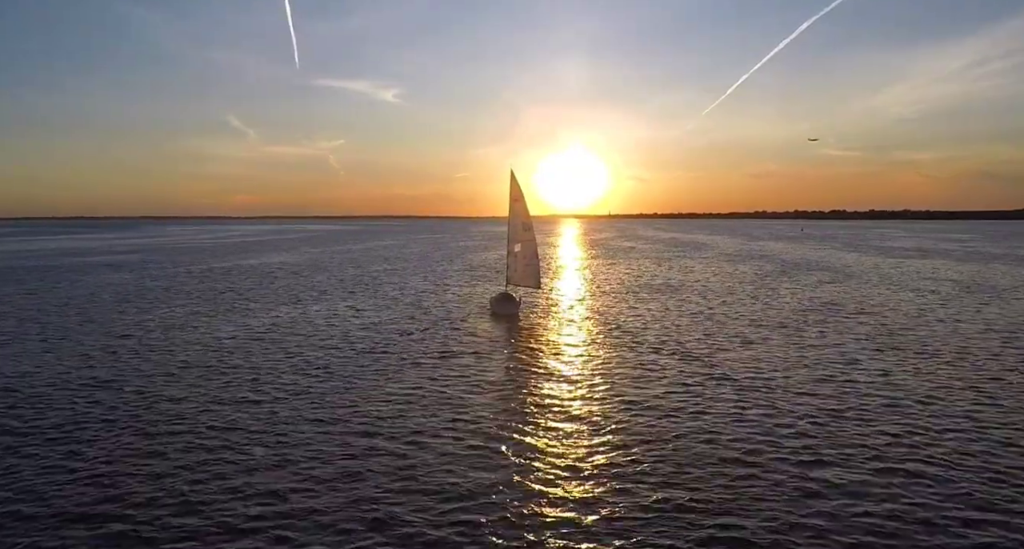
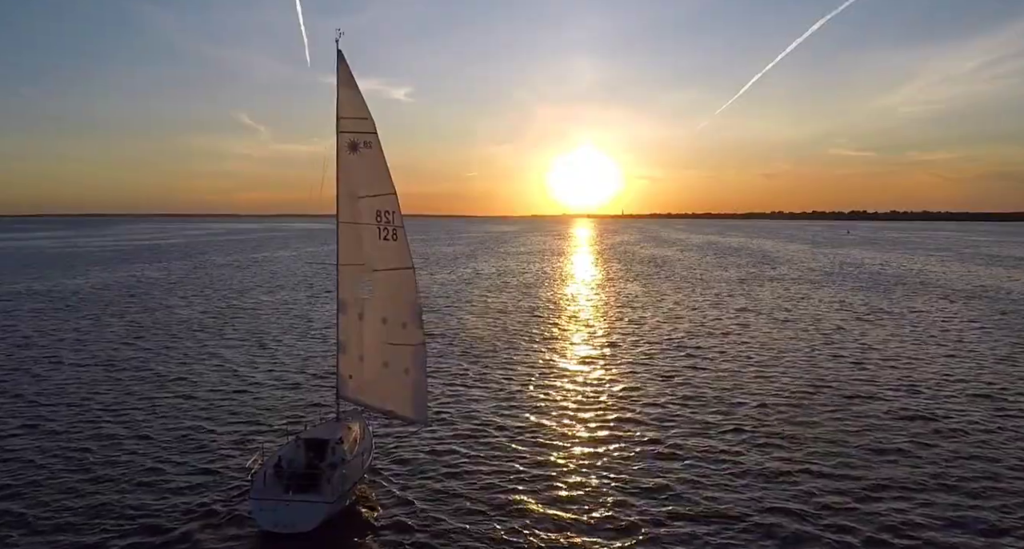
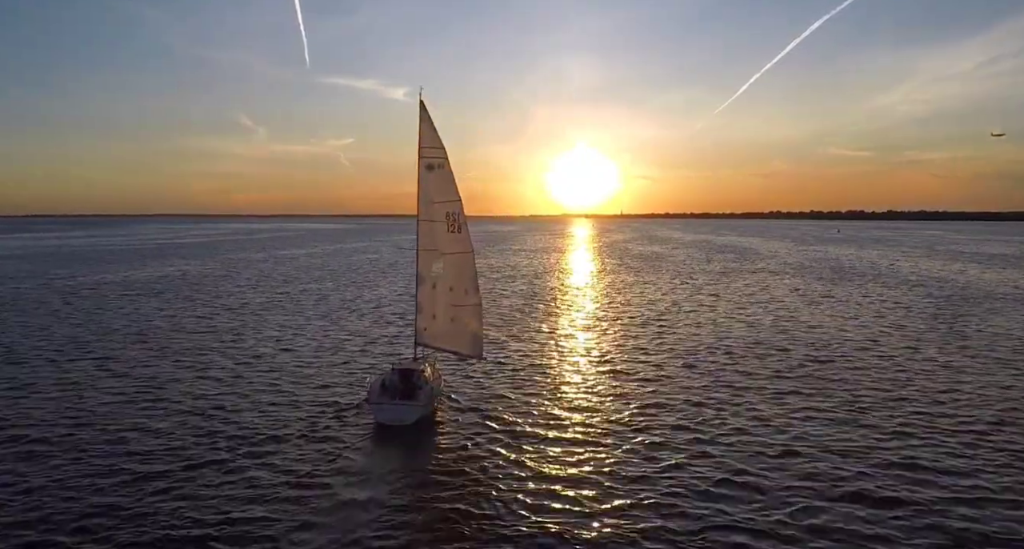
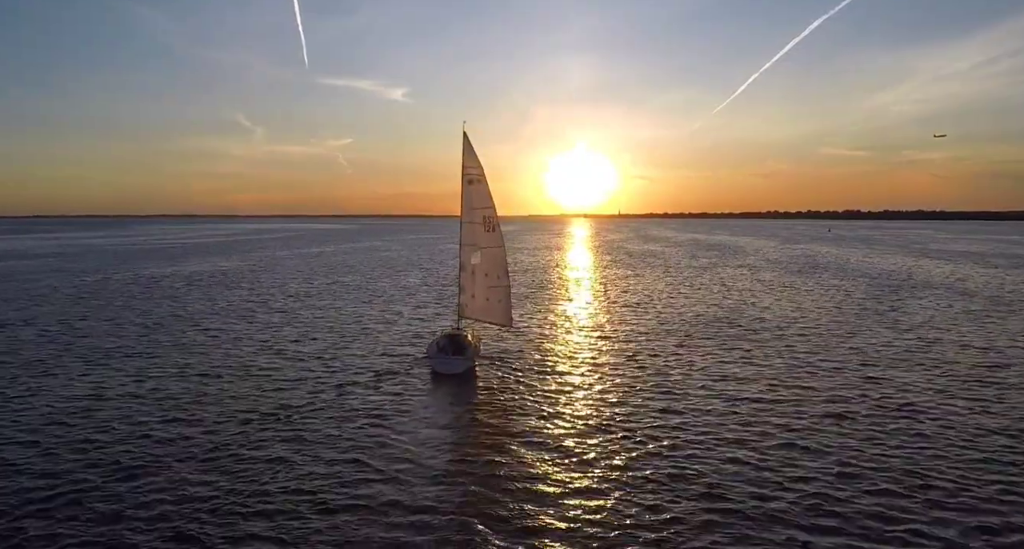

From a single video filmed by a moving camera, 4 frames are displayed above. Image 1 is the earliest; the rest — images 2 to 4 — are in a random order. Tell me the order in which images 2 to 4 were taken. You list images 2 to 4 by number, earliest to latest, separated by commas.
4, 3, 2
